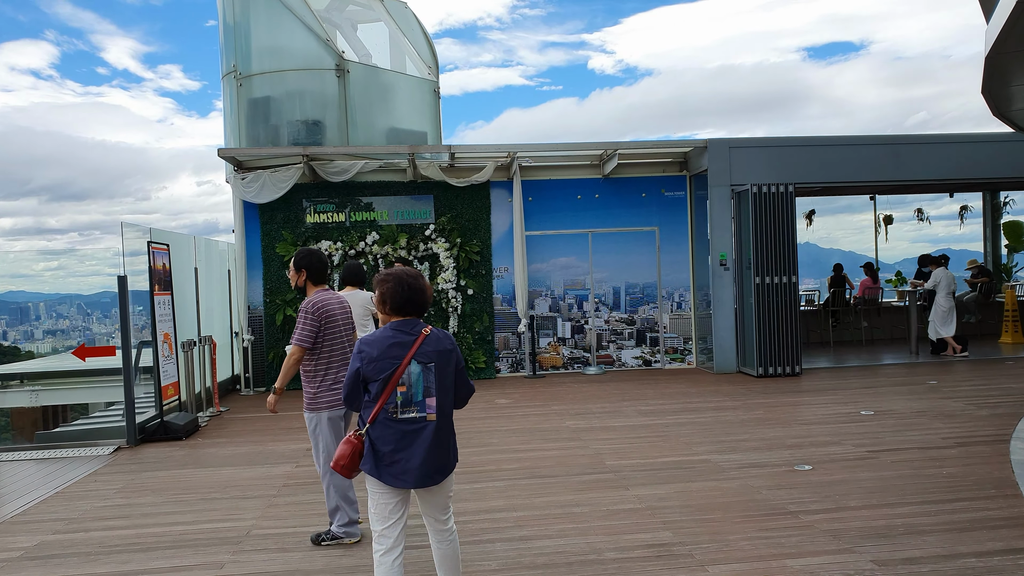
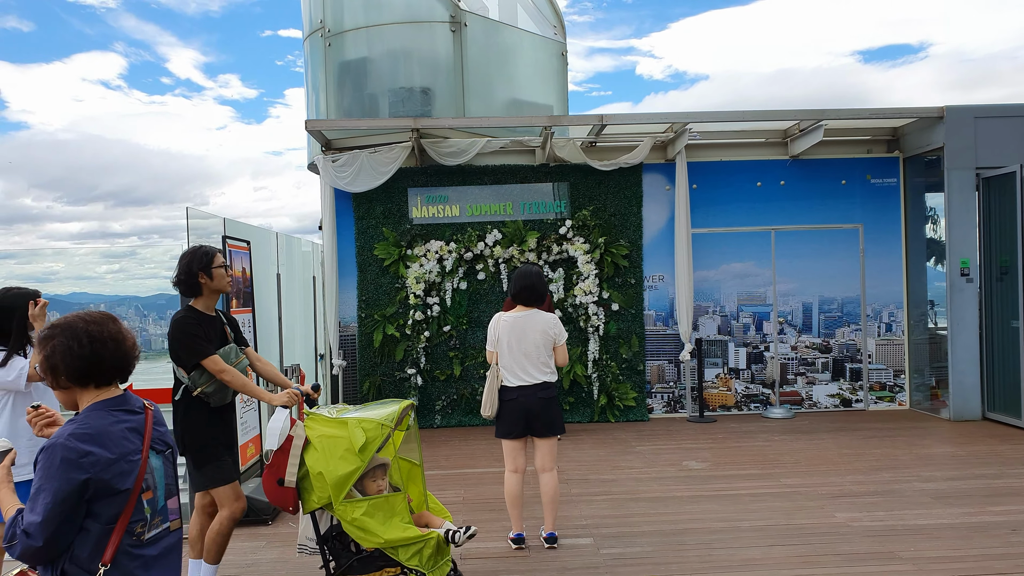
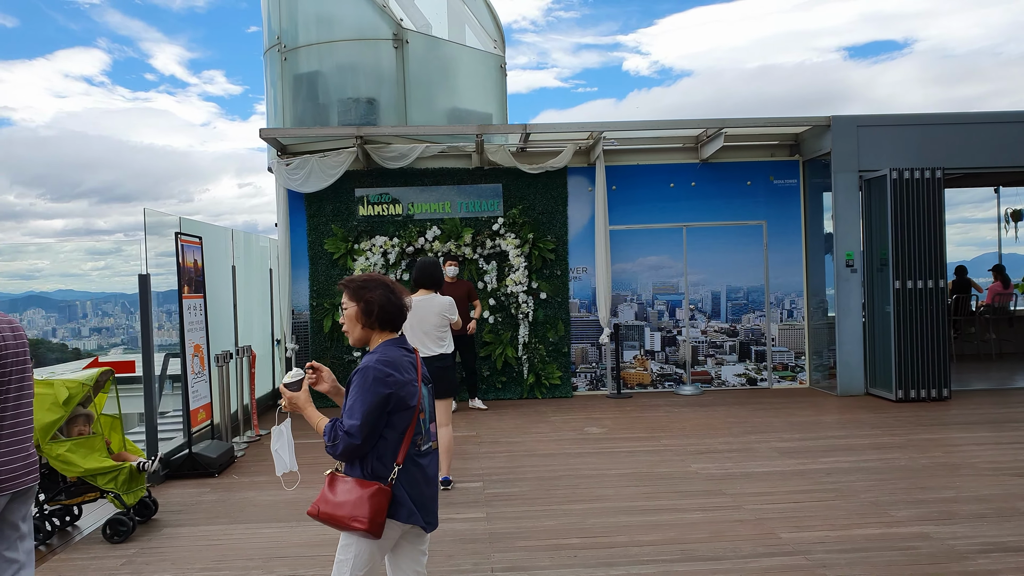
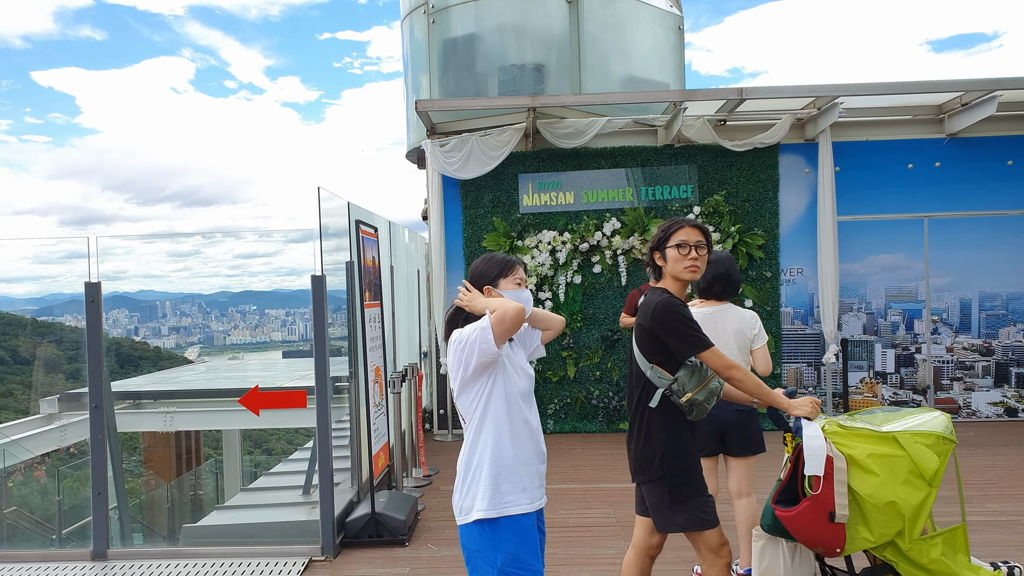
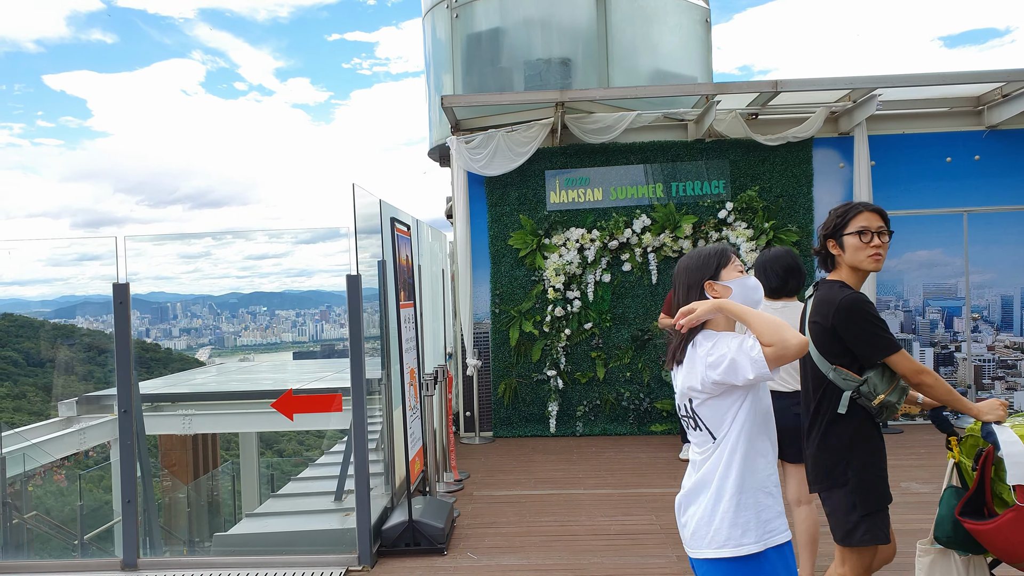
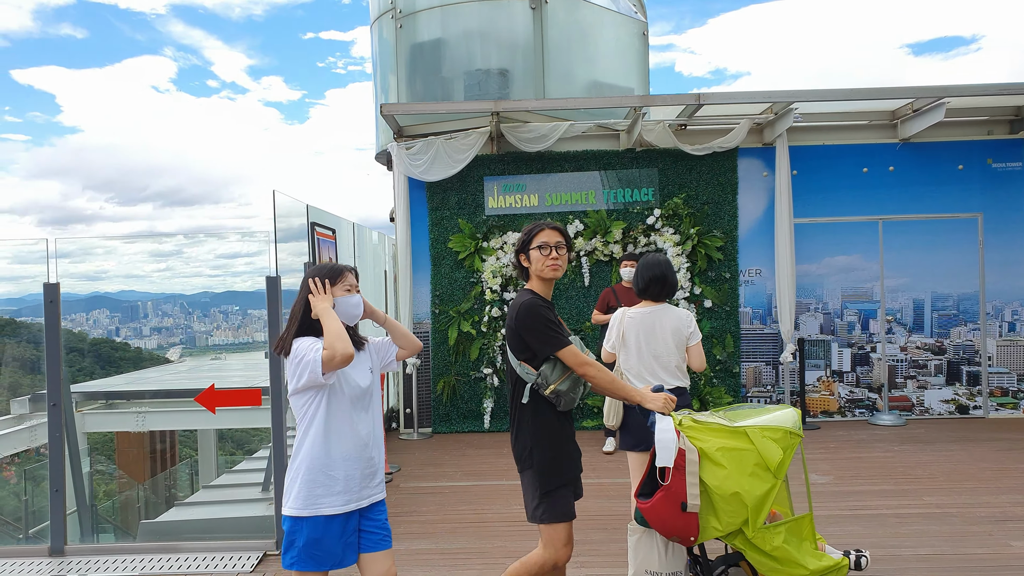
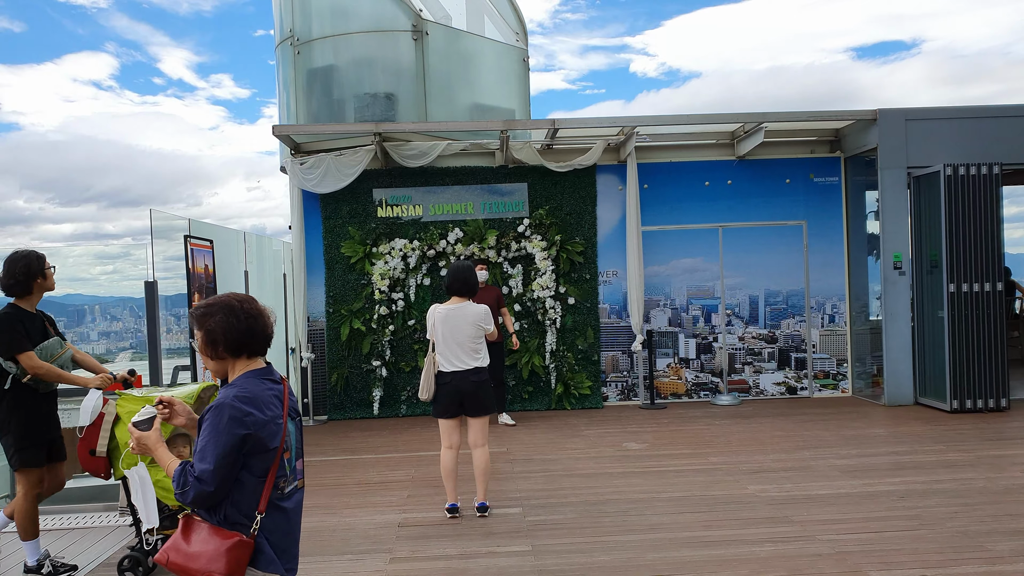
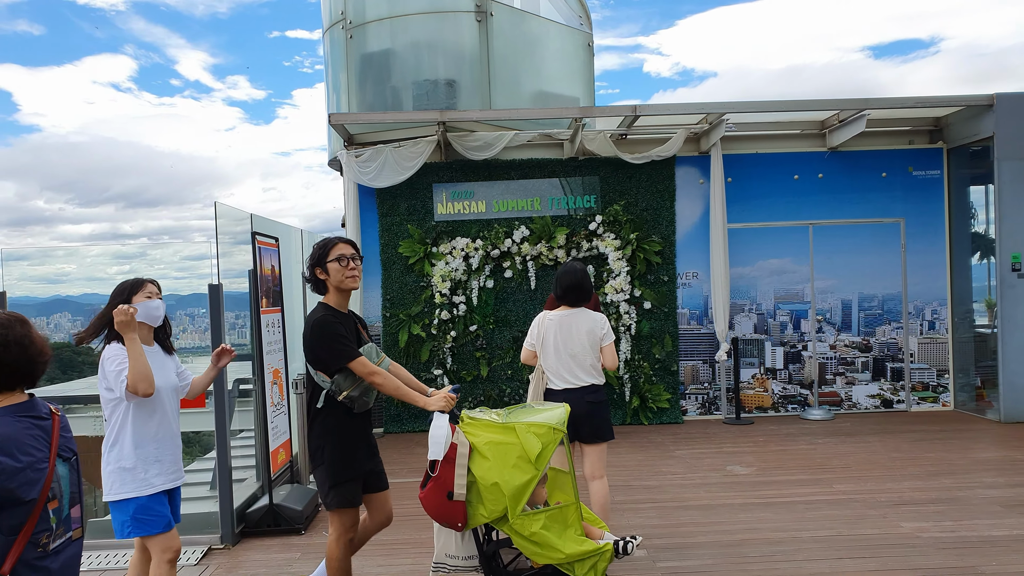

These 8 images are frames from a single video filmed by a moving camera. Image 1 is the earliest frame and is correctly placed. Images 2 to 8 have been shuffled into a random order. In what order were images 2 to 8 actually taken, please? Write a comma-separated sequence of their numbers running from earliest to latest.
3, 7, 2, 8, 6, 4, 5
